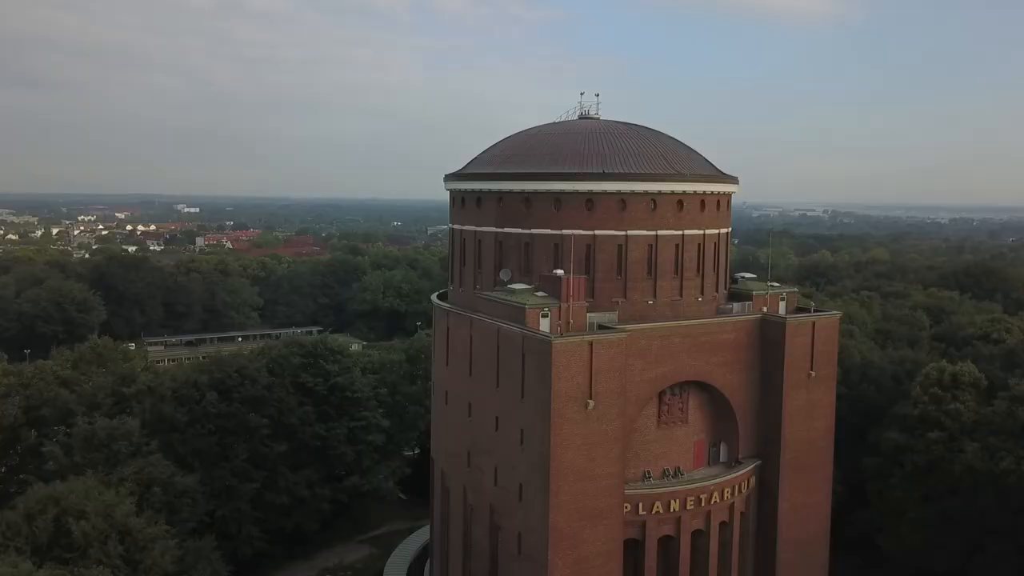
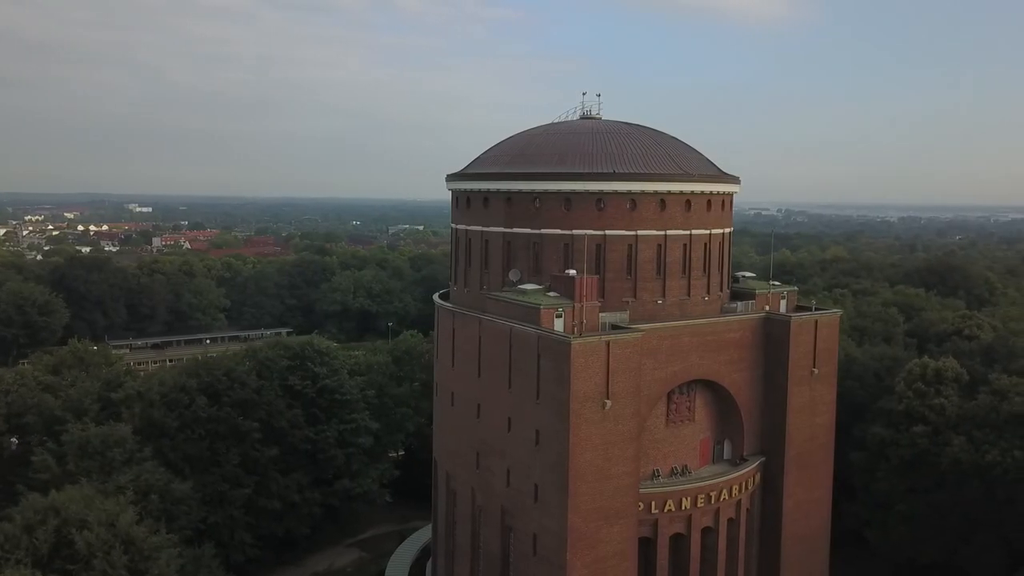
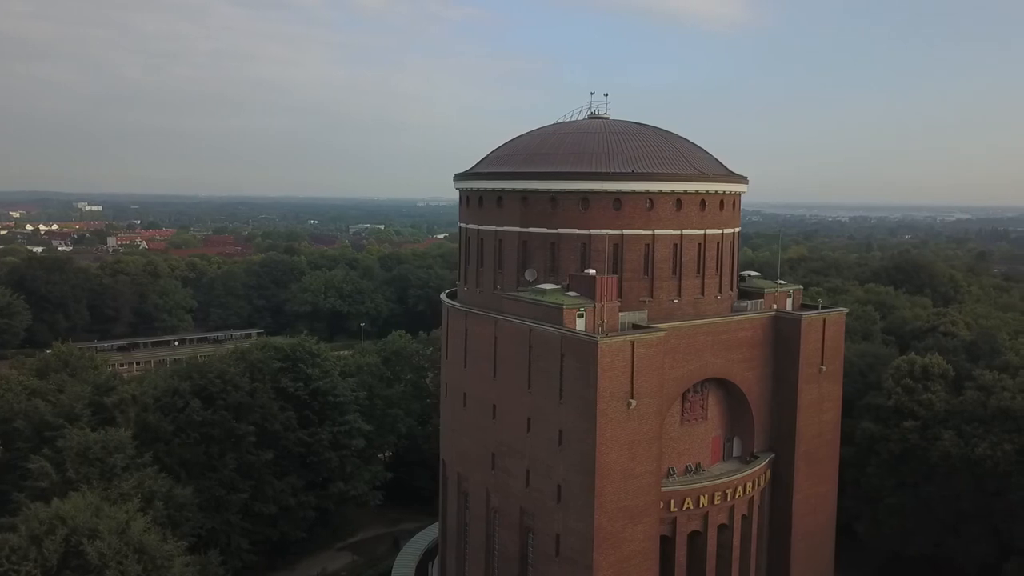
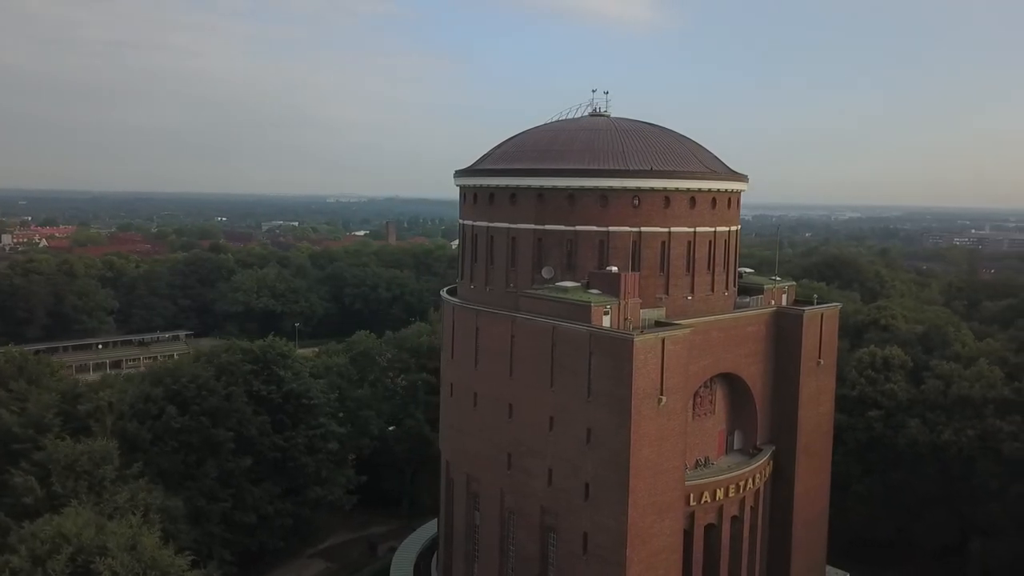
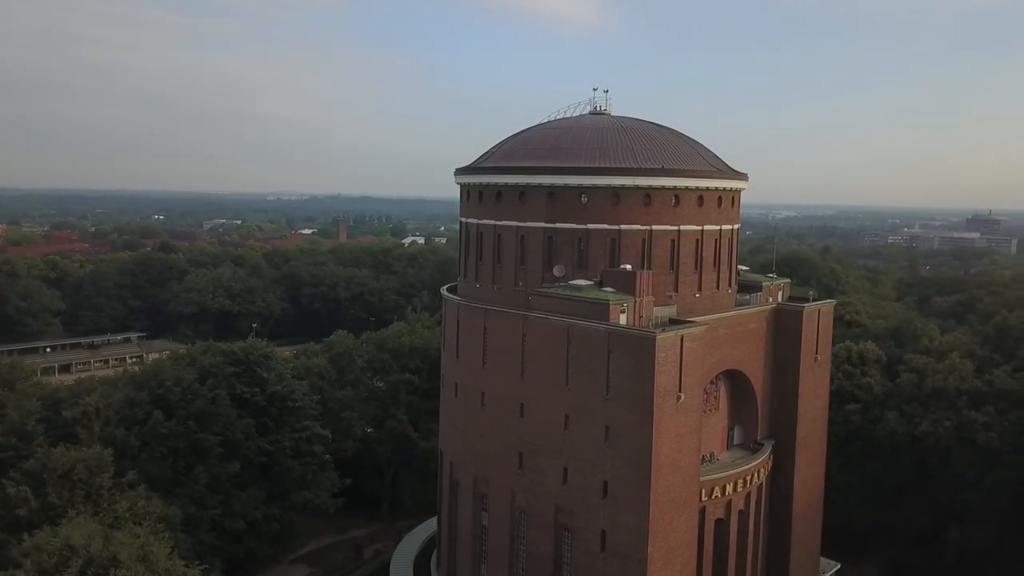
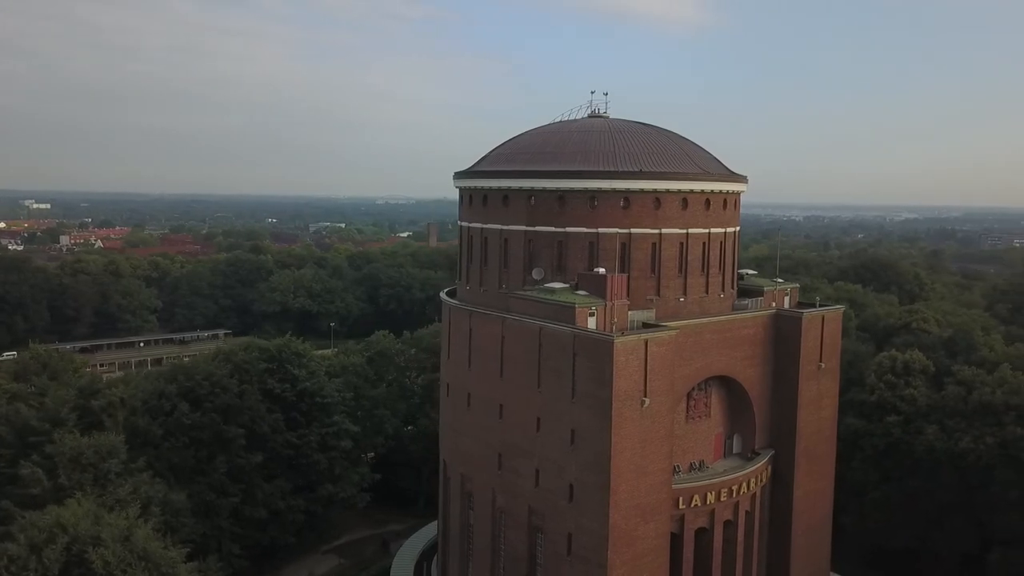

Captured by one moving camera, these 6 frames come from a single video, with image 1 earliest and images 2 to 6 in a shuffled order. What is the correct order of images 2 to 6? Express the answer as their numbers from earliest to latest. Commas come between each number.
2, 3, 6, 4, 5
